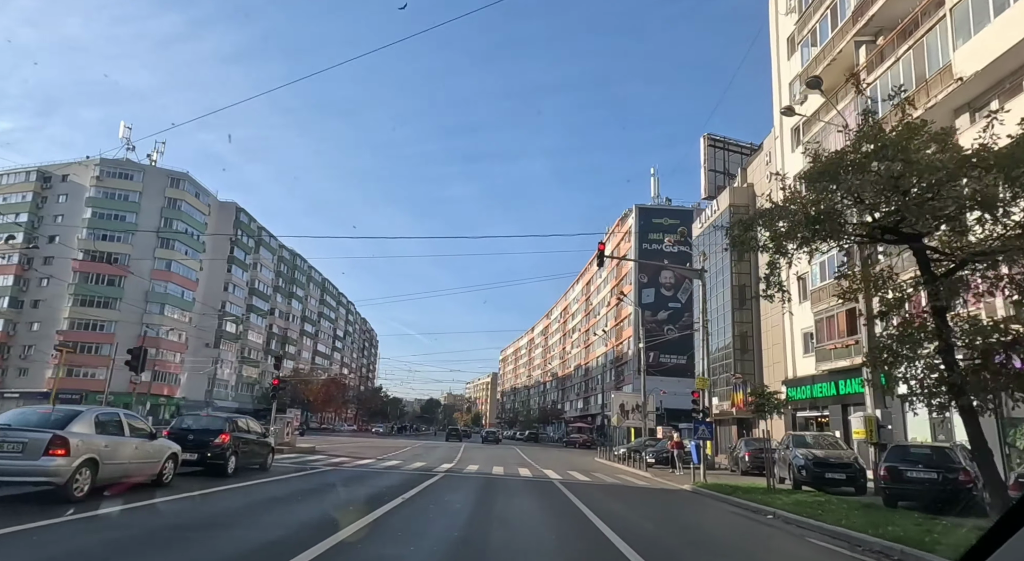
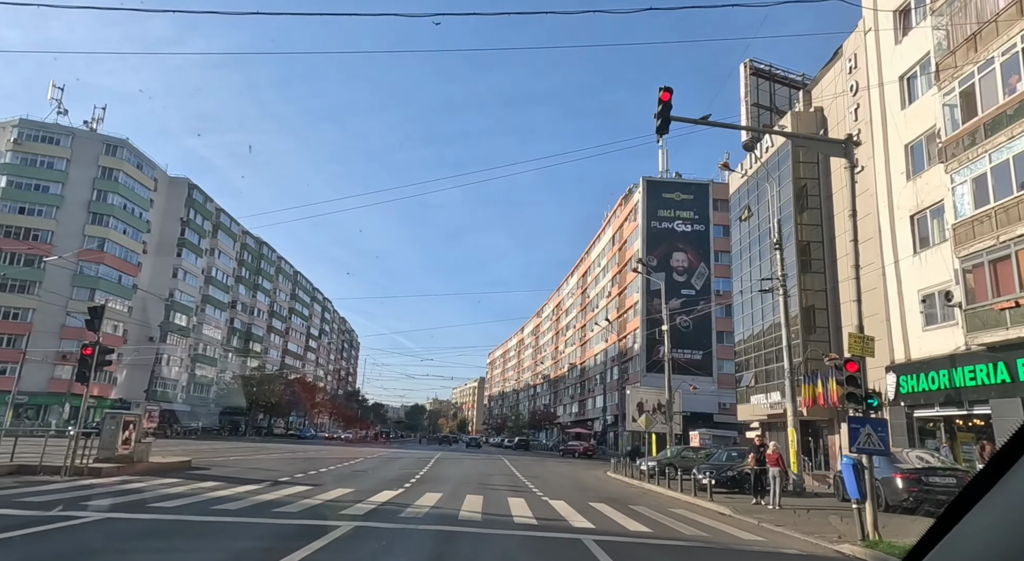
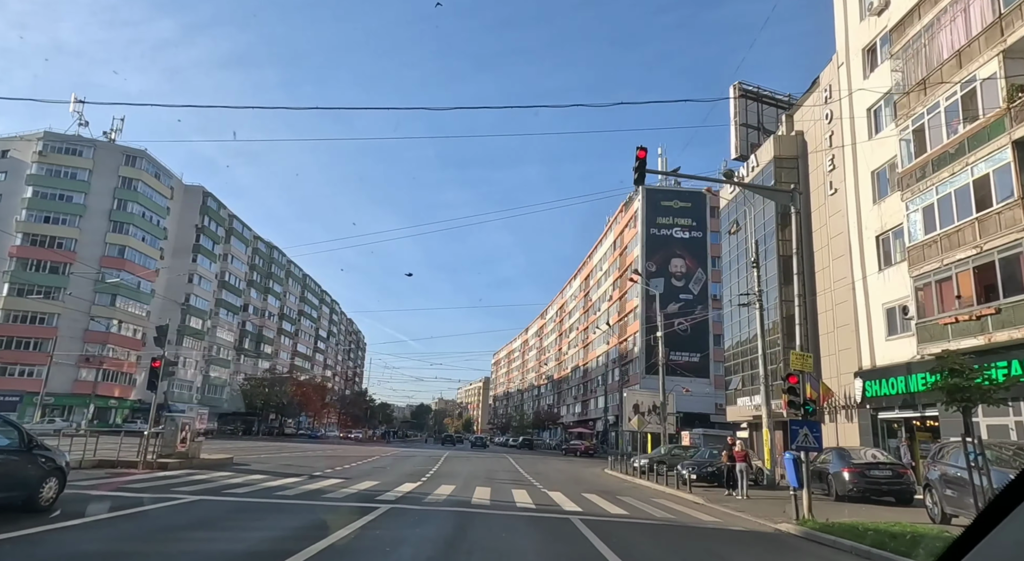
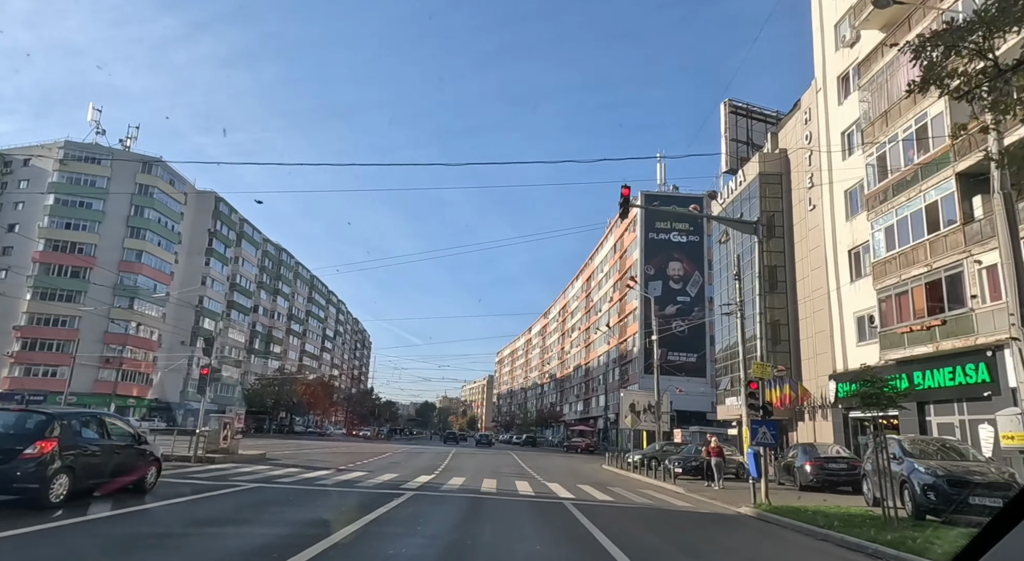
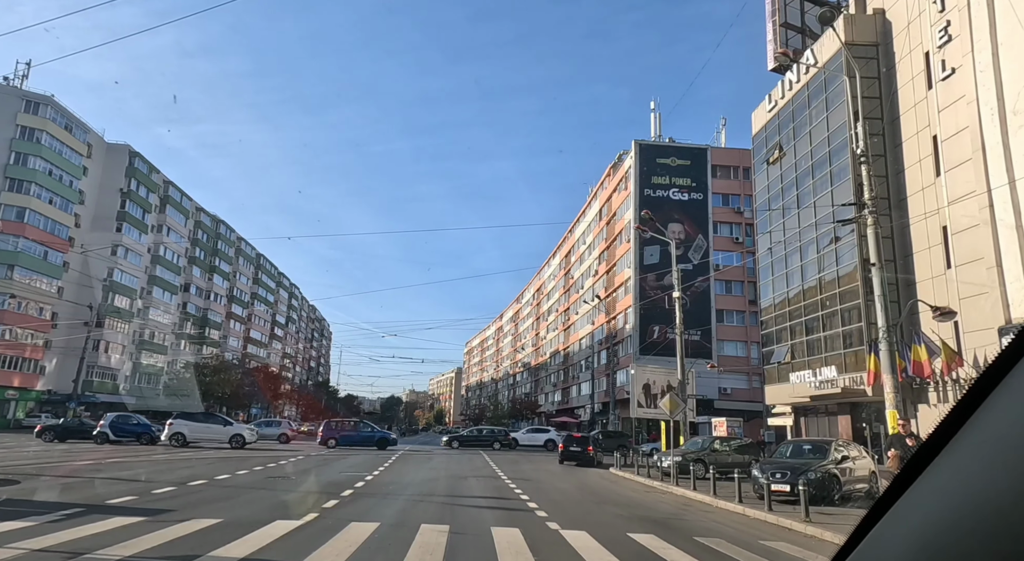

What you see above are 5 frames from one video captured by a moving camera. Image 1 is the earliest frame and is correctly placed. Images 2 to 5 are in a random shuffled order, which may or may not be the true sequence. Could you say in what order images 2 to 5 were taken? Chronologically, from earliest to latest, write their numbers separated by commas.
4, 3, 2, 5
